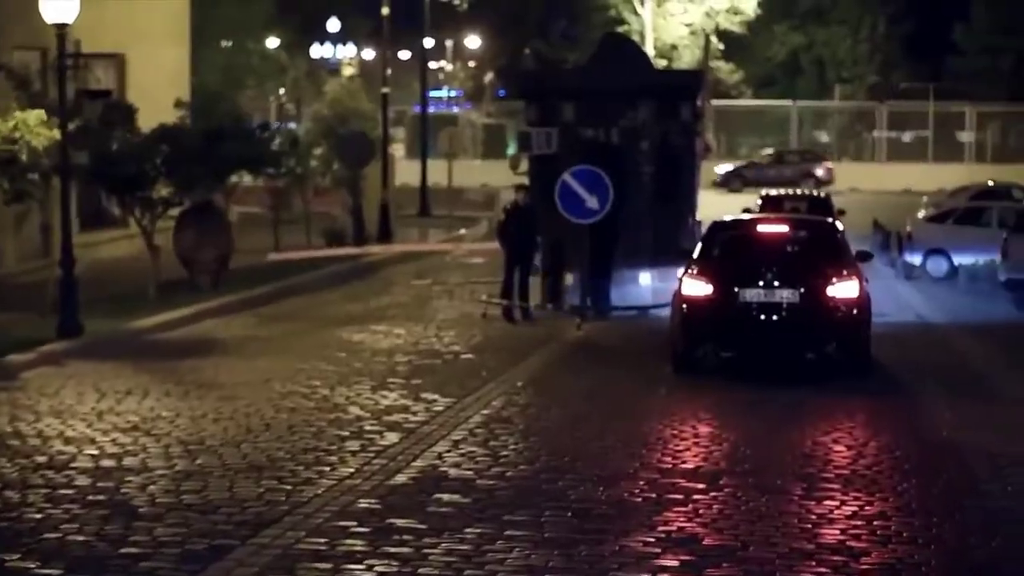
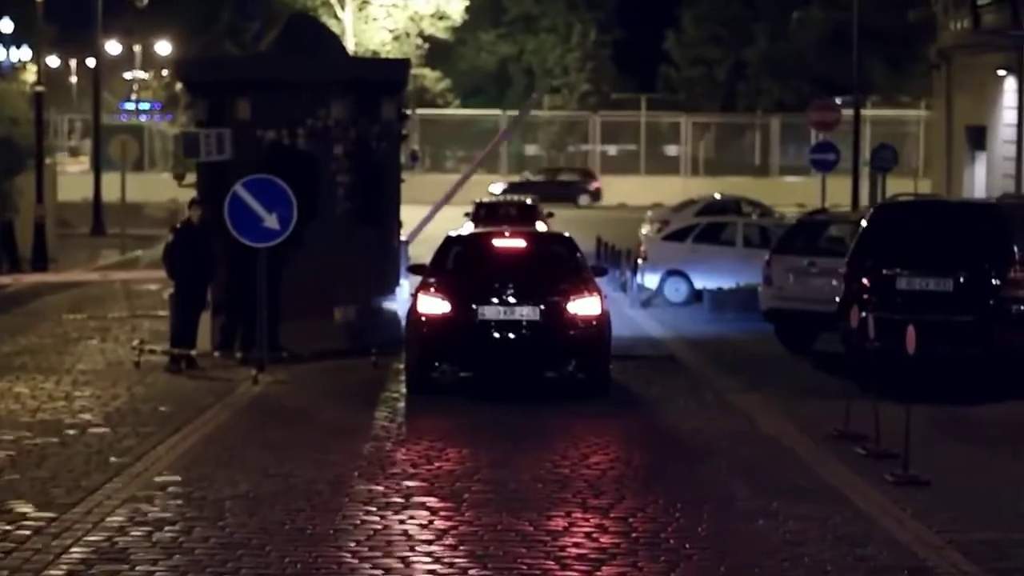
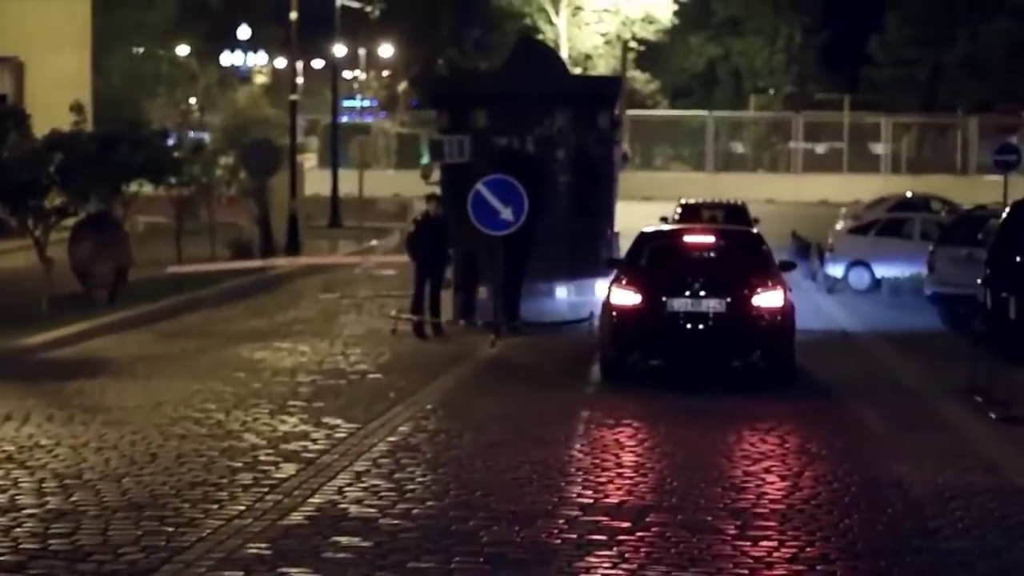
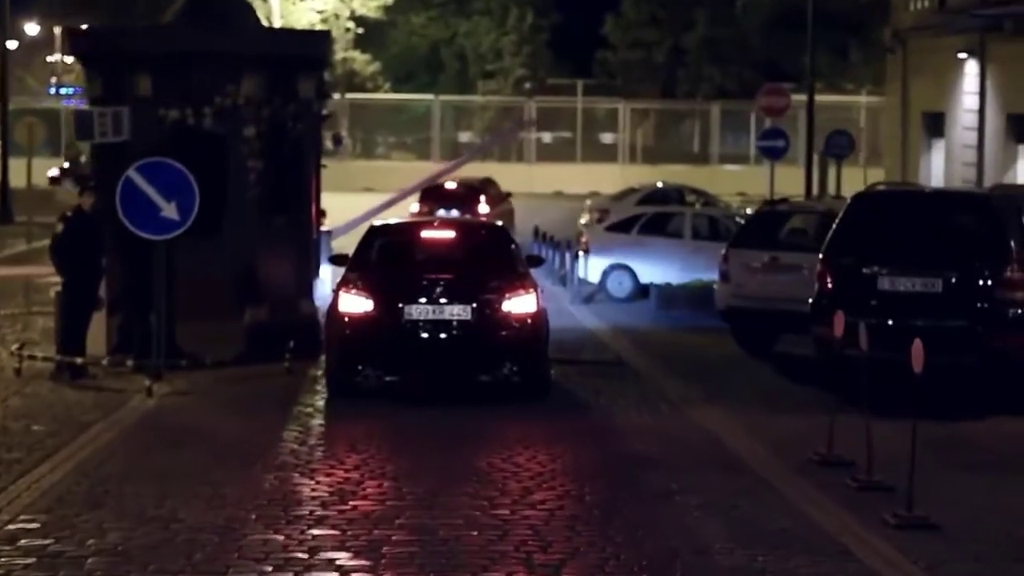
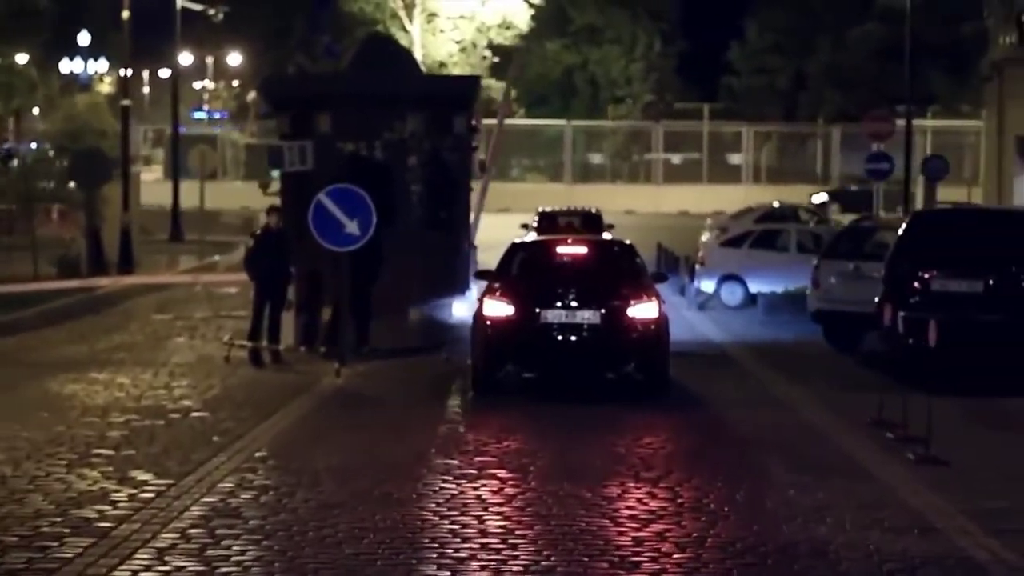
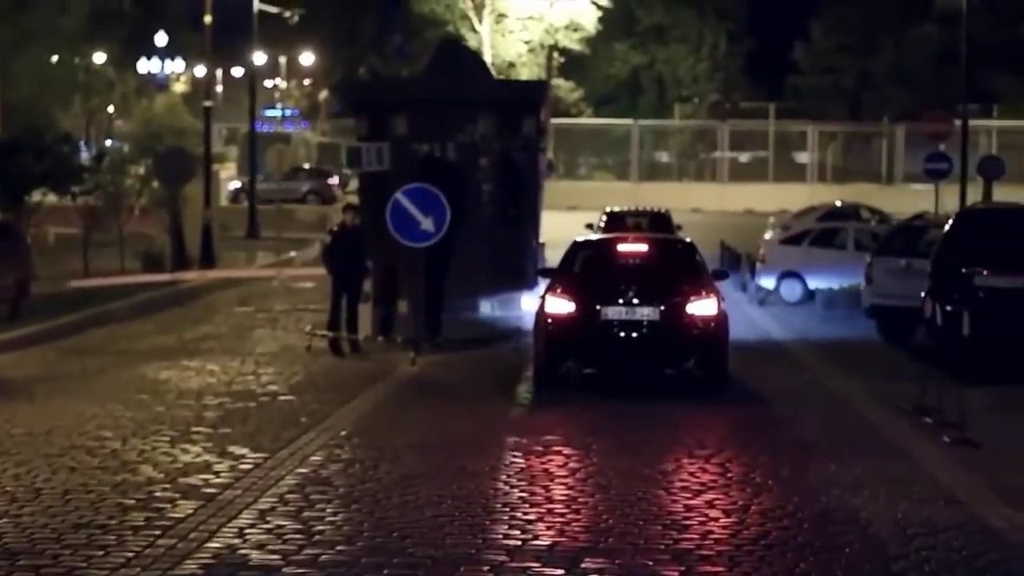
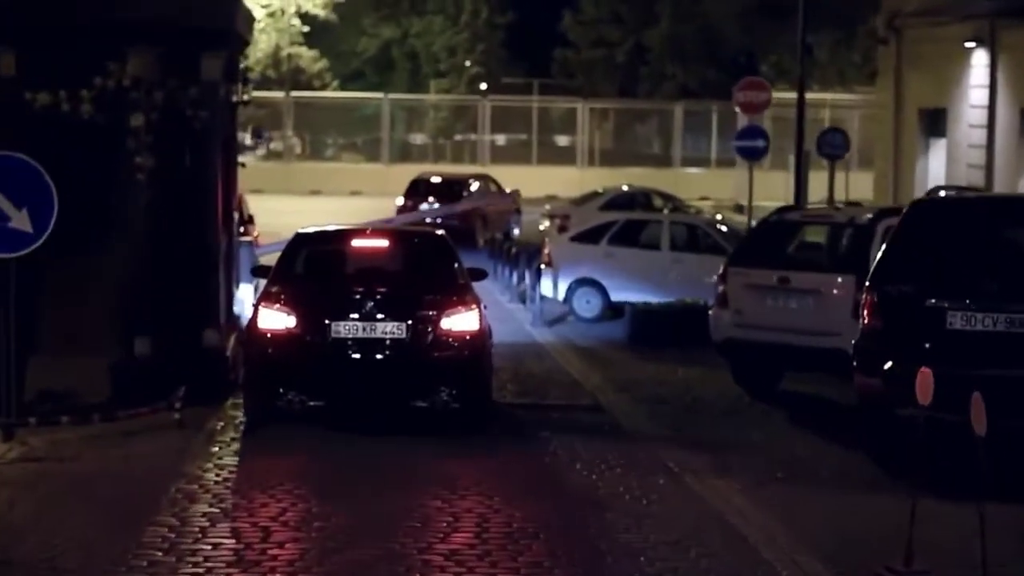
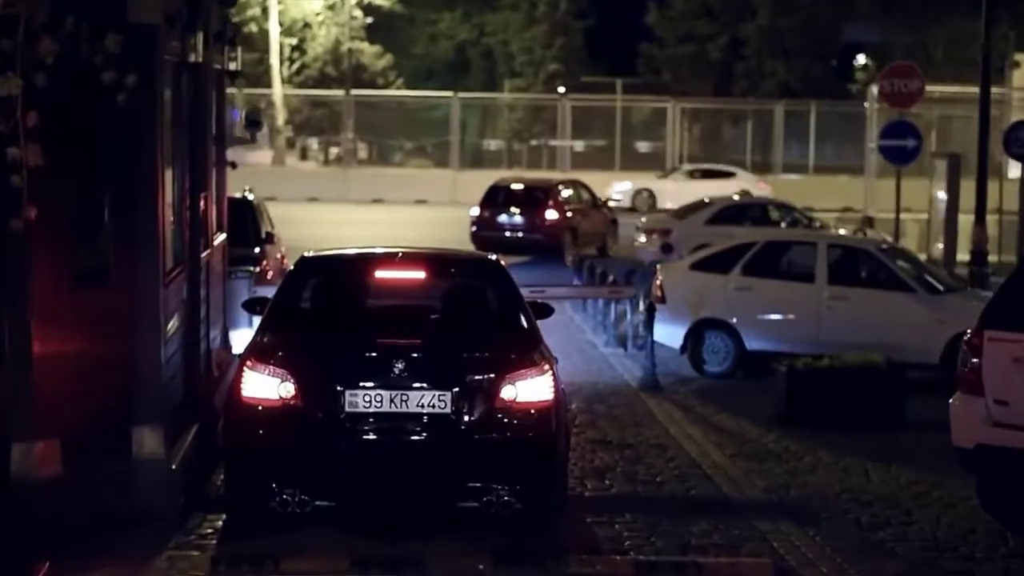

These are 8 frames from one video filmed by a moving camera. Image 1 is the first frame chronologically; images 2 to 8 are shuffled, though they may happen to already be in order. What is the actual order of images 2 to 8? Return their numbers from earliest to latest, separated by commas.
3, 6, 5, 2, 4, 7, 8
